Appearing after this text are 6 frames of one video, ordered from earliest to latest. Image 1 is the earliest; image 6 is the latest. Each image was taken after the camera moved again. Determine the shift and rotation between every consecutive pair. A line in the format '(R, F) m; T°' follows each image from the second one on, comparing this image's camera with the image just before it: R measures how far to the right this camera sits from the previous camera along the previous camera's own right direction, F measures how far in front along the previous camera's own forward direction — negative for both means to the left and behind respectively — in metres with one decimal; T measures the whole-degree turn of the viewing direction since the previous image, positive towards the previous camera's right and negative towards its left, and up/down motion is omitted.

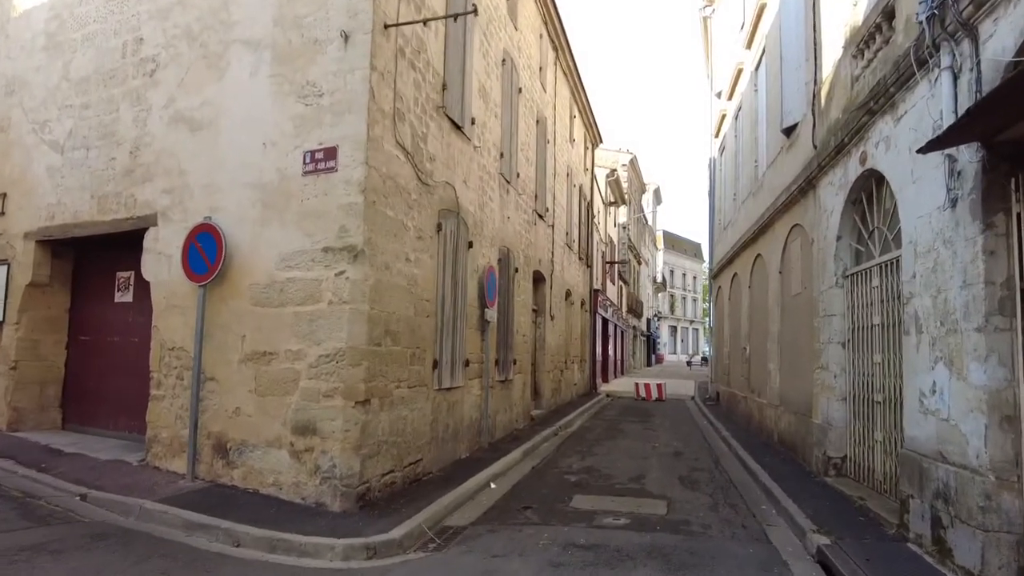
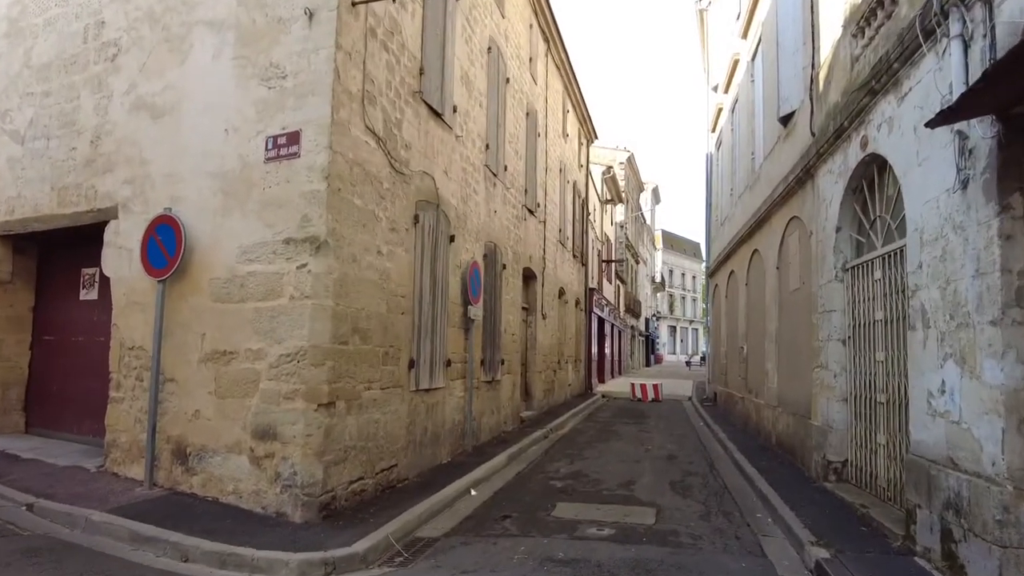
(+0.2, +0.4) m; 0°
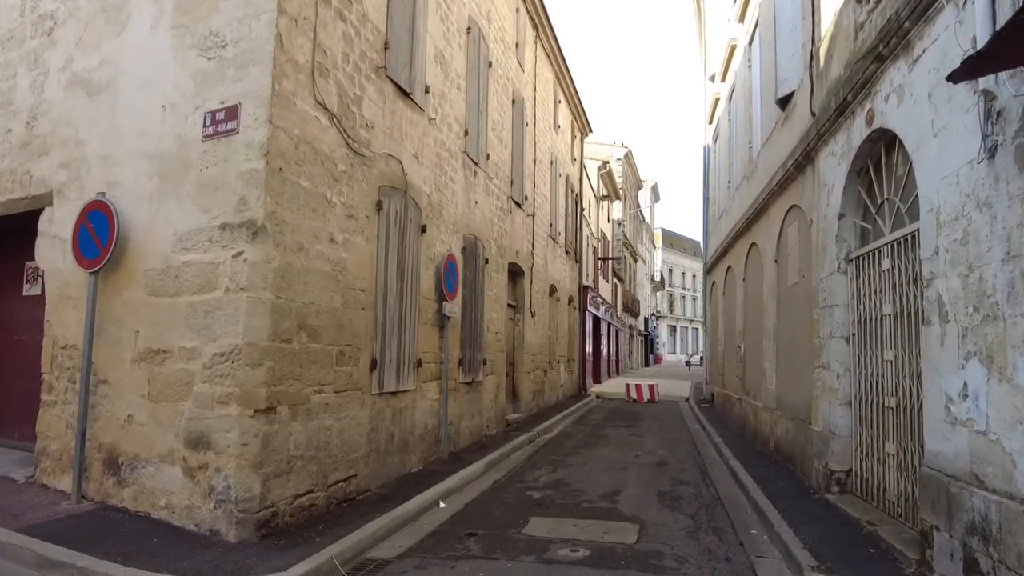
(+0.3, +0.6) m; 0°
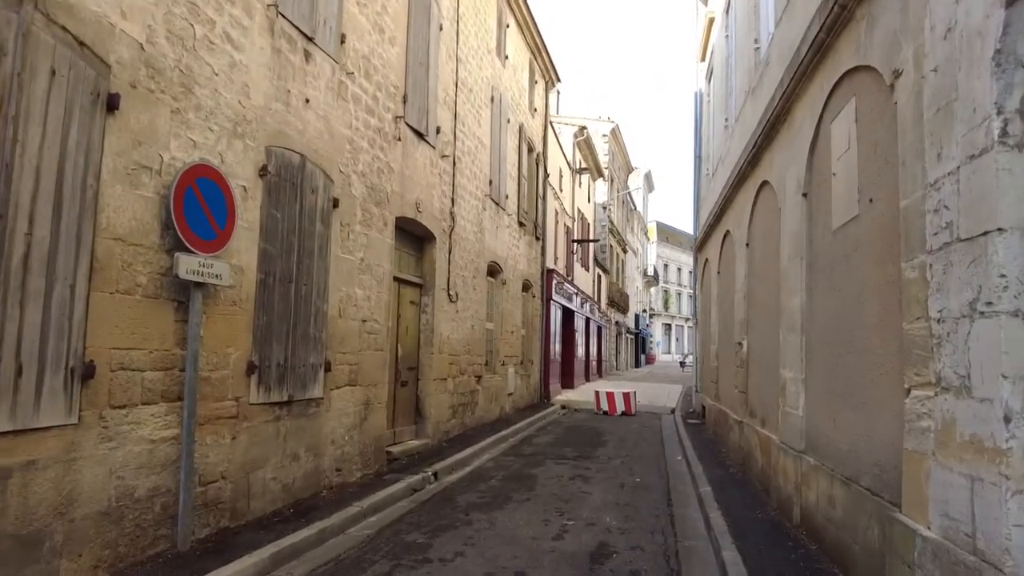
(+1.4, +4.0) m; 0°
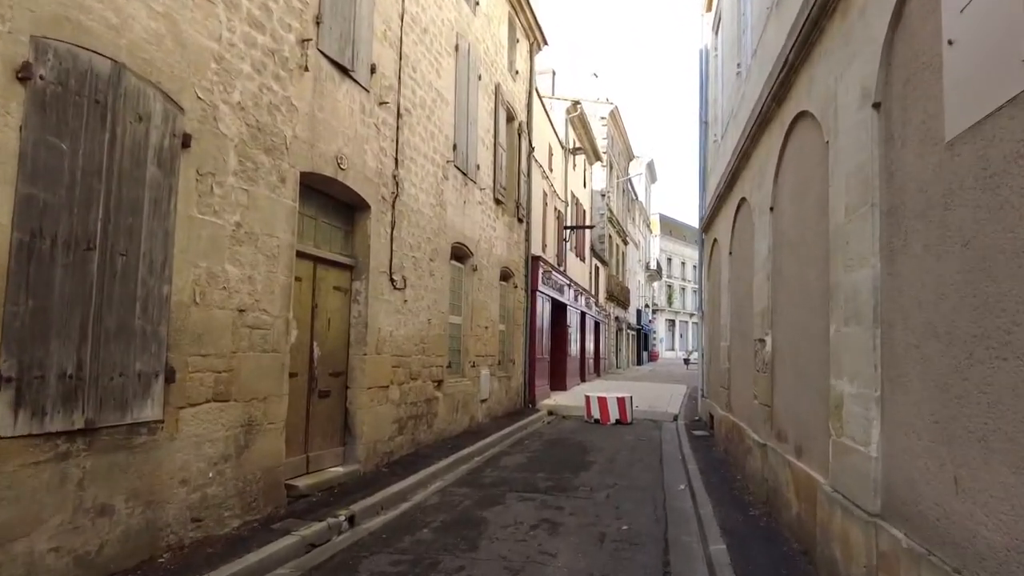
(+0.6, +2.1) m; 0°
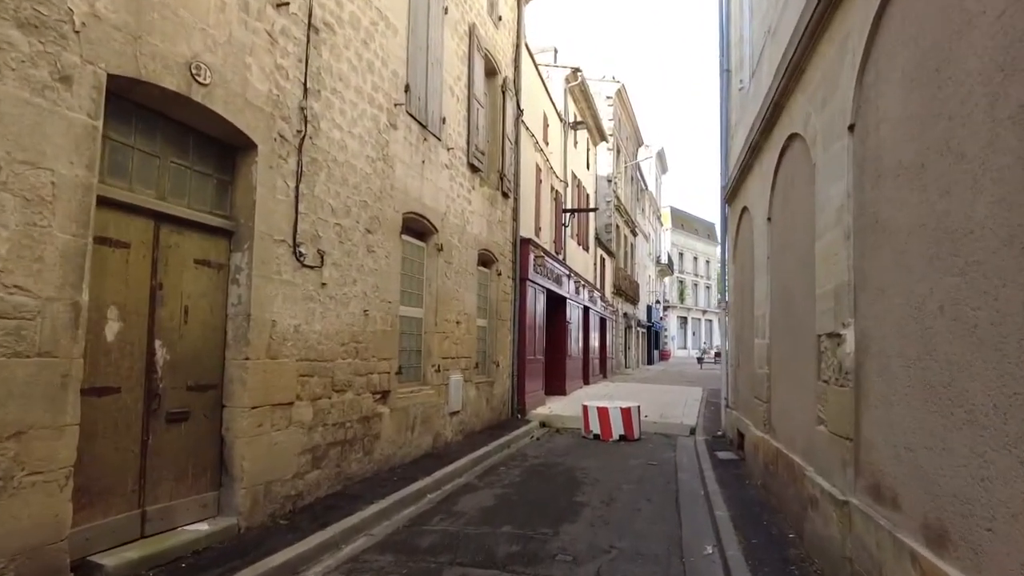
(+0.5, +2.3) m; -1°
